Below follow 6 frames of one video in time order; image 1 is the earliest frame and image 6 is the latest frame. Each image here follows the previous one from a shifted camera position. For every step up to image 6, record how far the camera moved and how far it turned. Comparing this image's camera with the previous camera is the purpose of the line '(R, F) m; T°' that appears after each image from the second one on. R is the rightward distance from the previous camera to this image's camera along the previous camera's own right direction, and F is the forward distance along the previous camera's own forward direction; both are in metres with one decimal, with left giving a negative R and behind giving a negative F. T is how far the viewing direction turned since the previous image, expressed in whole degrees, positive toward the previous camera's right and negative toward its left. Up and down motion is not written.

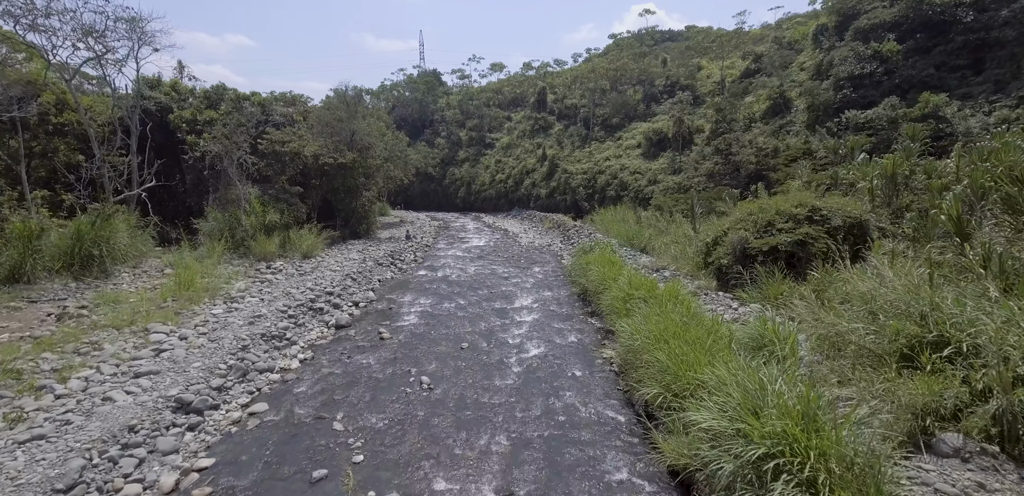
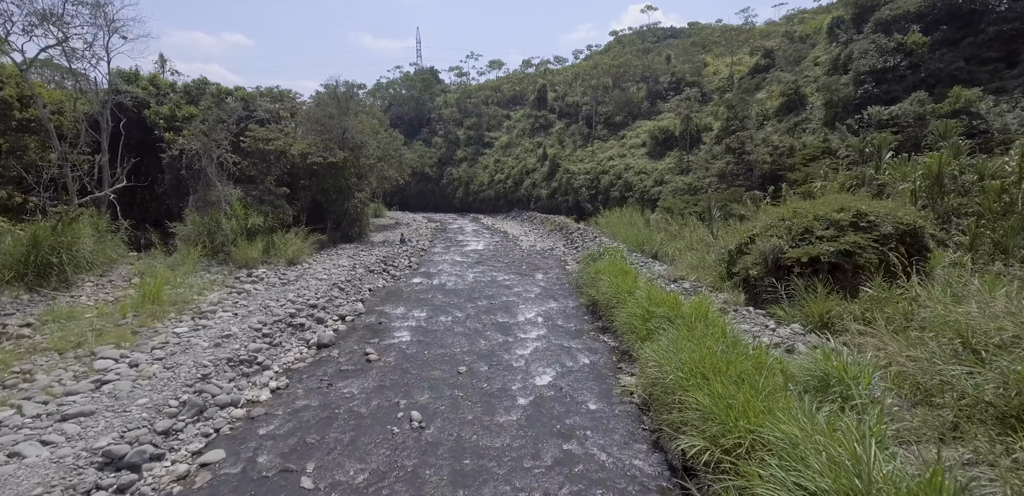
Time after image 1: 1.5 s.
(-0.1, +1.0) m; 0°
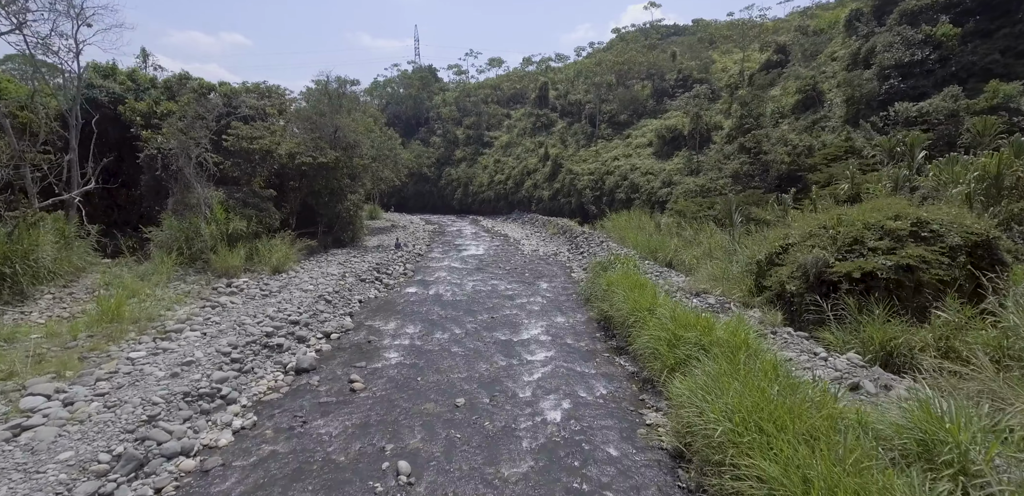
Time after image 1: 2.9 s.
(-0.1, +0.9) m; 0°
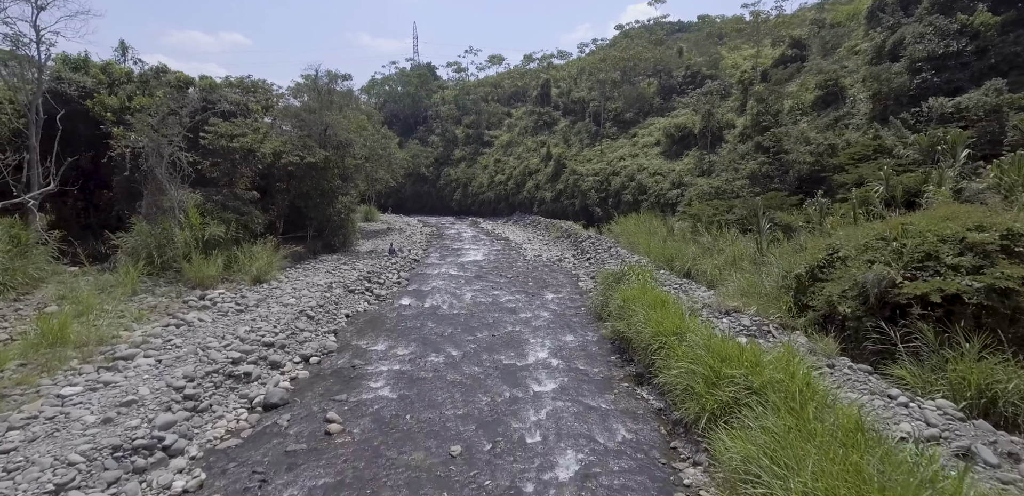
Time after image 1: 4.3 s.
(-0.1, +1.0) m; 0°
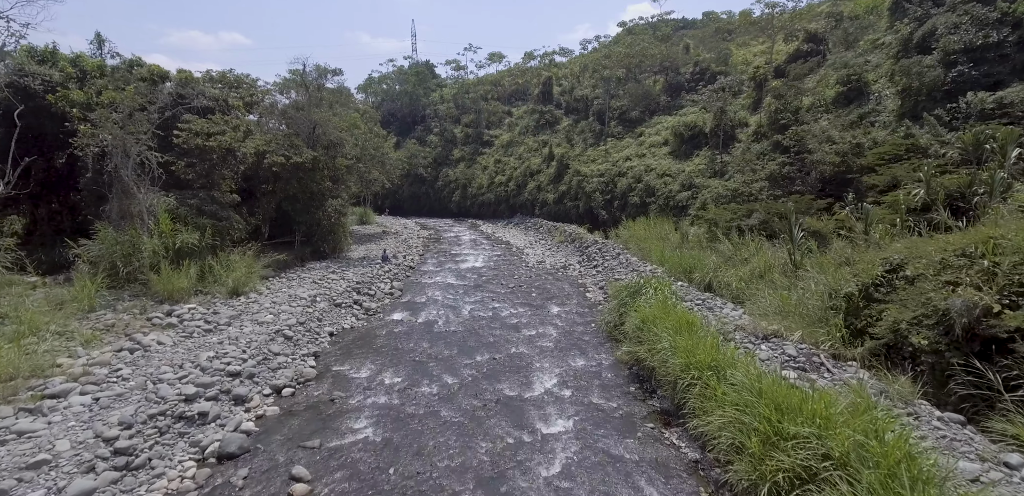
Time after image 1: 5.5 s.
(-0.1, +1.0) m; 0°
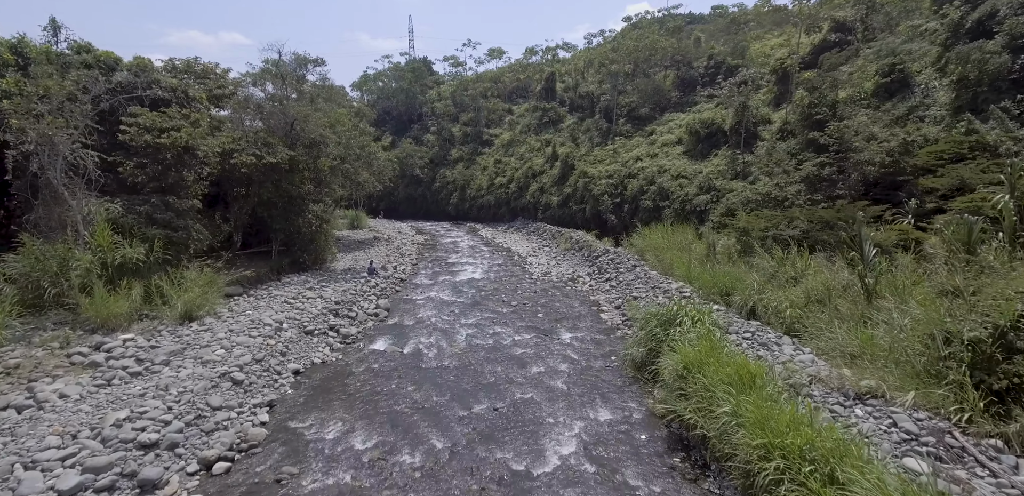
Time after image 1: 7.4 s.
(-0.1, +1.6) m; 0°
